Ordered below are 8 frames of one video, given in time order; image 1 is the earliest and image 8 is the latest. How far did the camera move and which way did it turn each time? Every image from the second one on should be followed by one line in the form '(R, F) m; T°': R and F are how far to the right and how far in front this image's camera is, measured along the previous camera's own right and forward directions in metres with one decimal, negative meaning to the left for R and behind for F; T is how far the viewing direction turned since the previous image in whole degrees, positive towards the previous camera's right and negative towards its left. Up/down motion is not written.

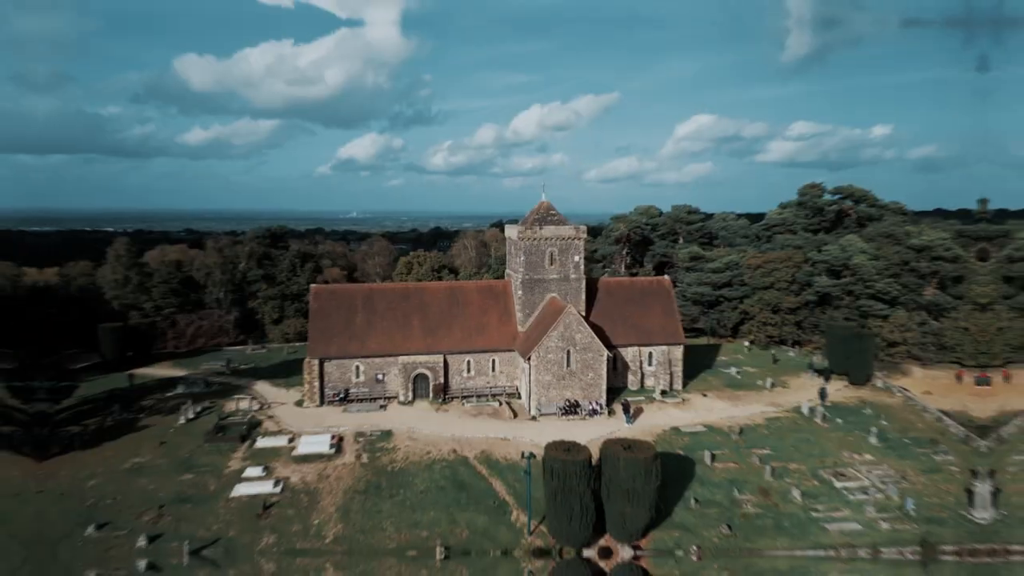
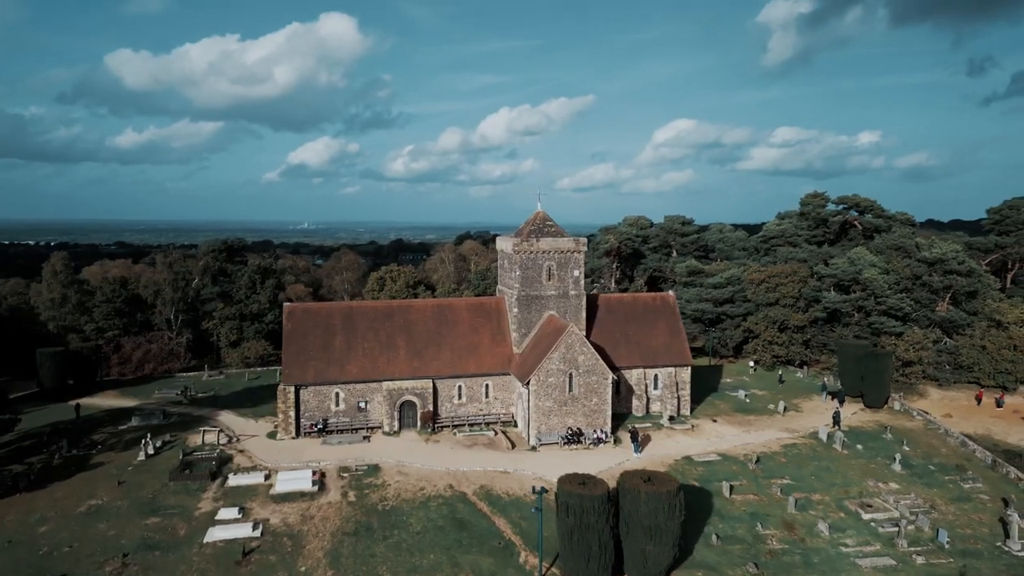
(-0.6, +3.0) m; +1°
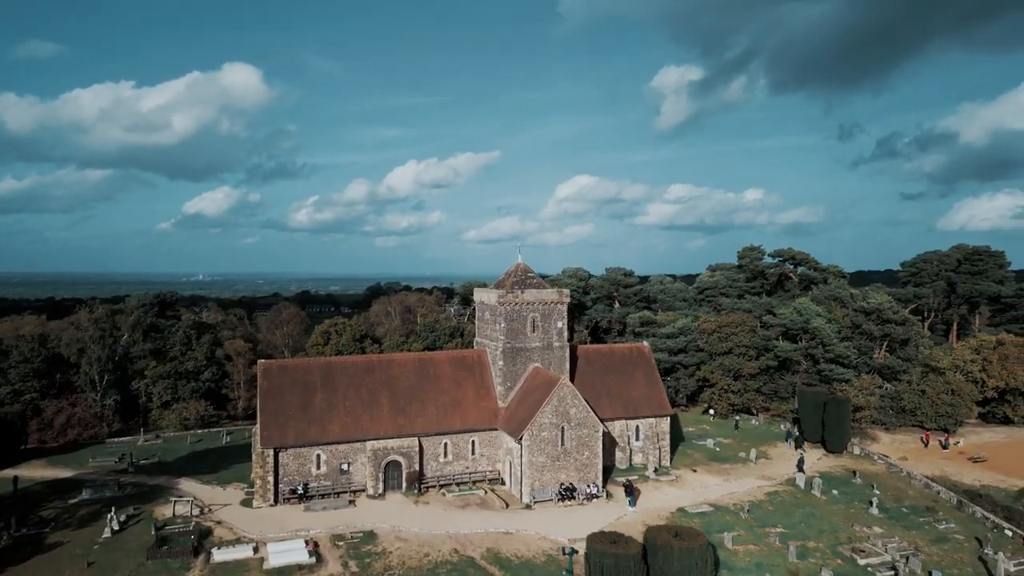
(-3.4, +0.7) m; +7°
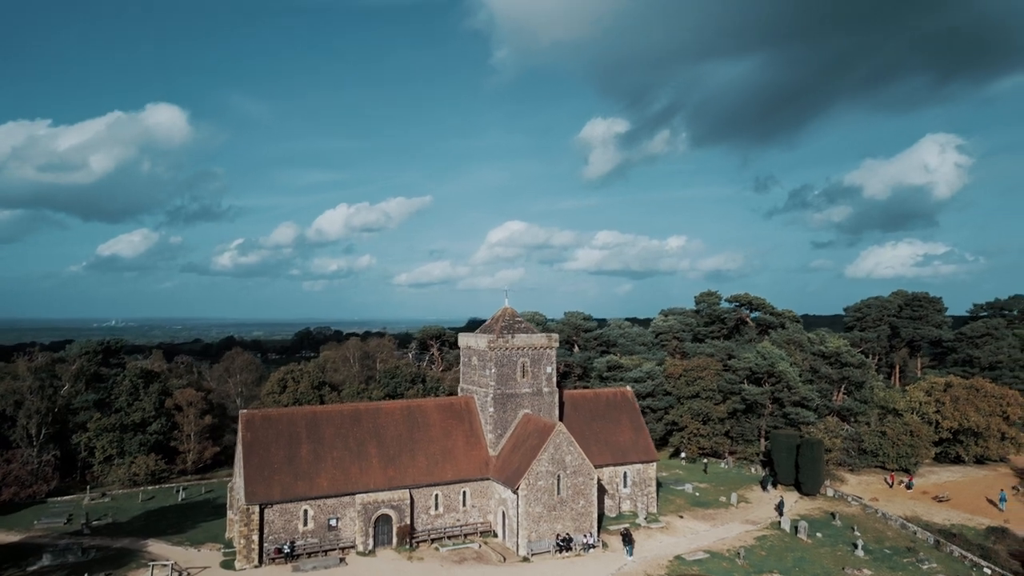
(-2.6, +0.5) m; +5°
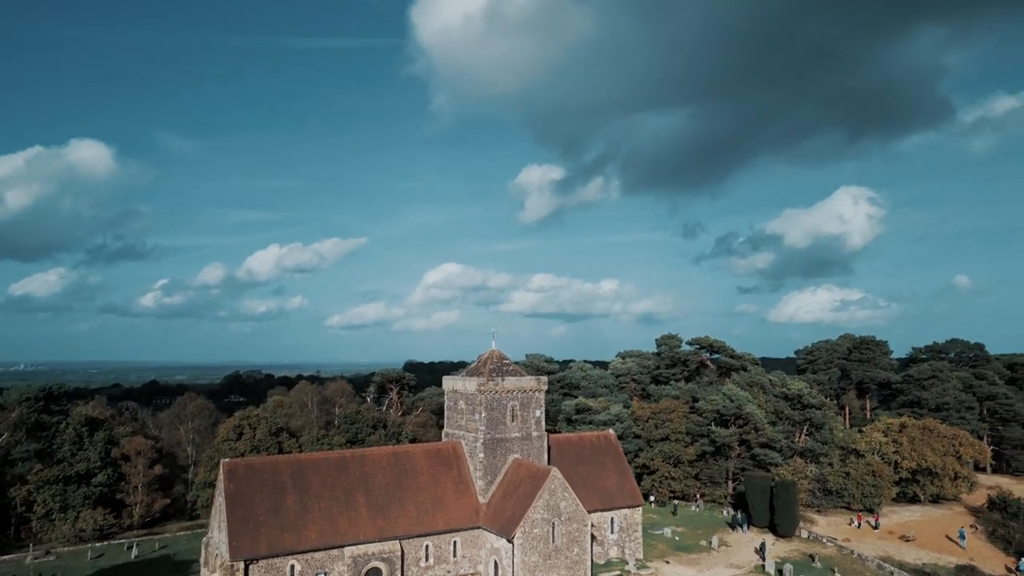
(-2.3, +0.5) m; +5°
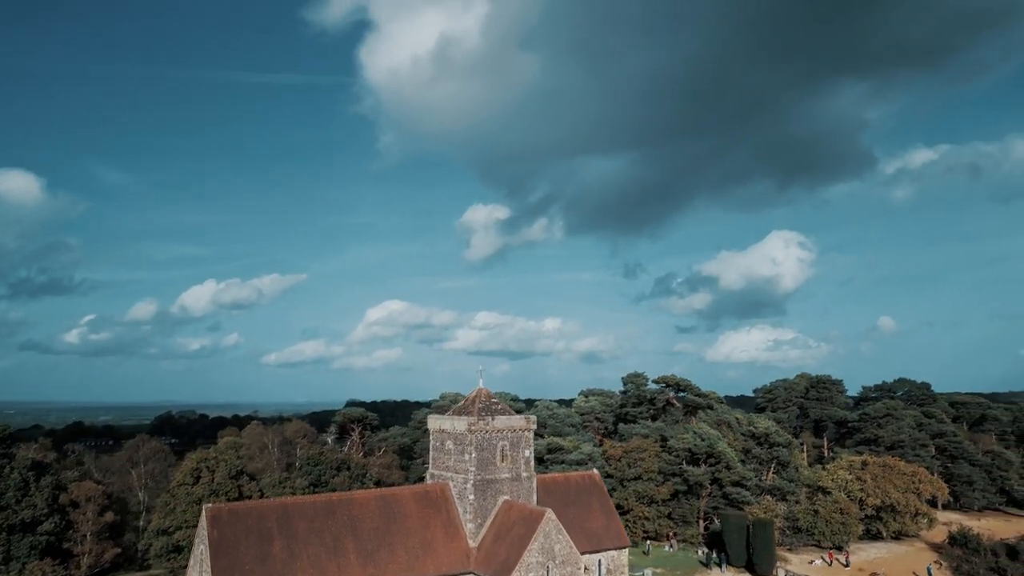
(-2.0, +0.3) m; +4°
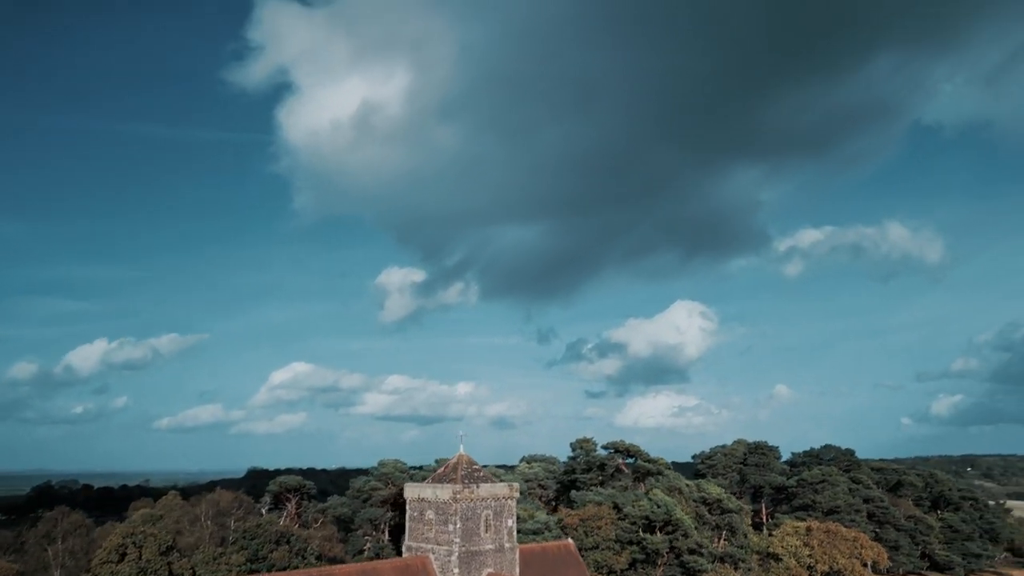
(-3.1, +0.5) m; +7°
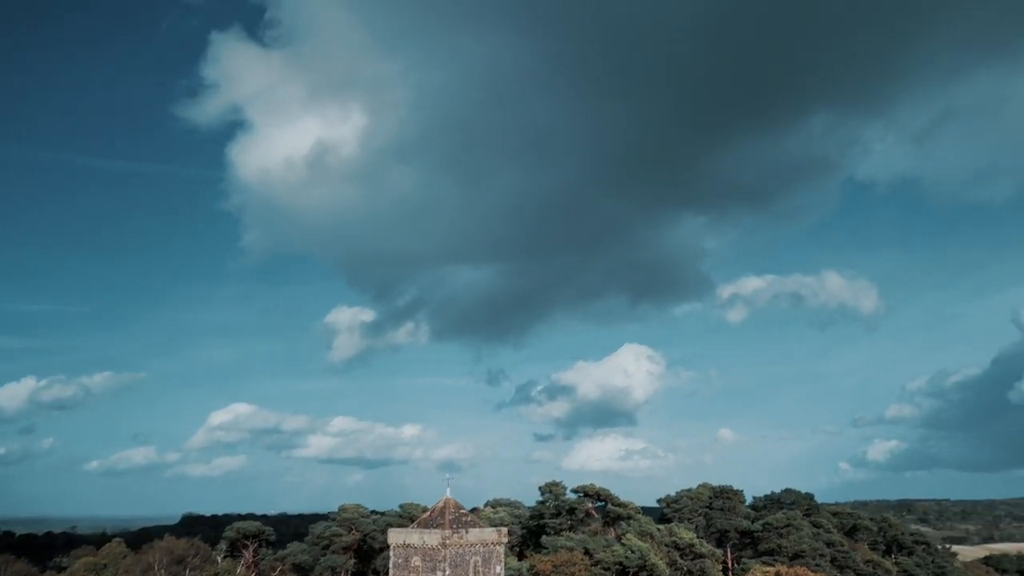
(-1.7, +0.3) m; +4°
